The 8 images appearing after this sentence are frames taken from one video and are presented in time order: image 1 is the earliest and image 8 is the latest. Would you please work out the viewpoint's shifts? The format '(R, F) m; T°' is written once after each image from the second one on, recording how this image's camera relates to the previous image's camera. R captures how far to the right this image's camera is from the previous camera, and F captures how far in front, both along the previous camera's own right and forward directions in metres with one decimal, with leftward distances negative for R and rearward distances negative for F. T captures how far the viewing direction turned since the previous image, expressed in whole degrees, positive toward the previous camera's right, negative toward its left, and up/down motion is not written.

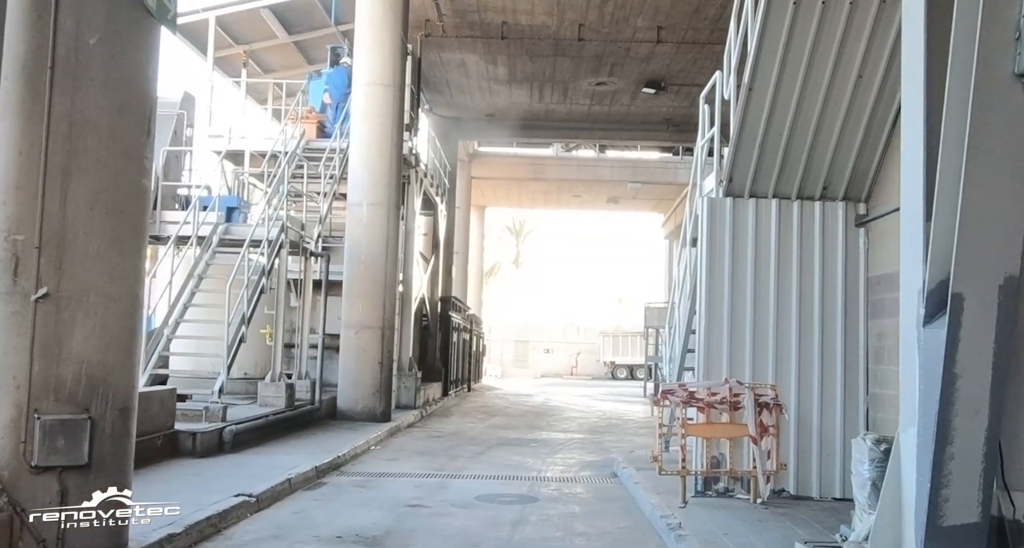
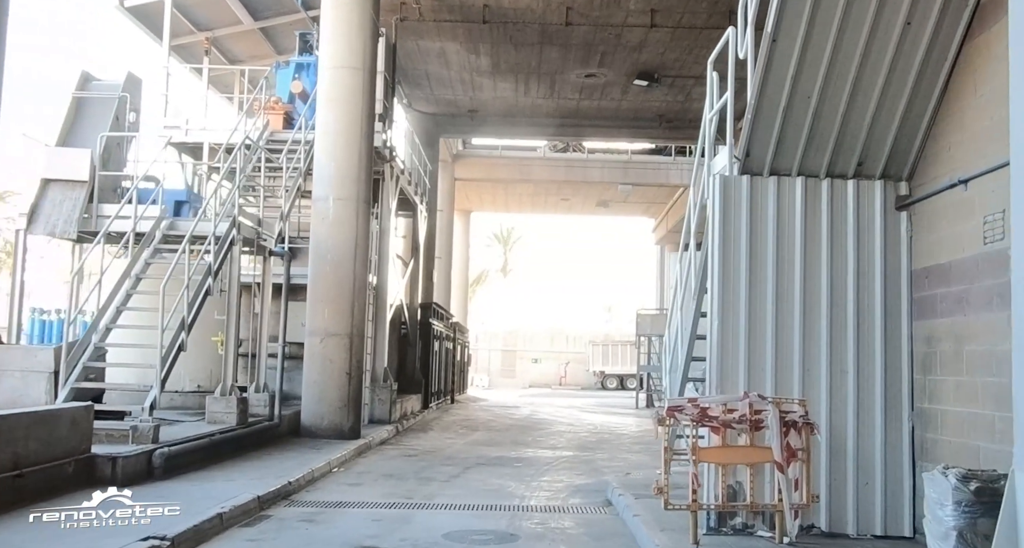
(+0.1, +1.2) m; +1°
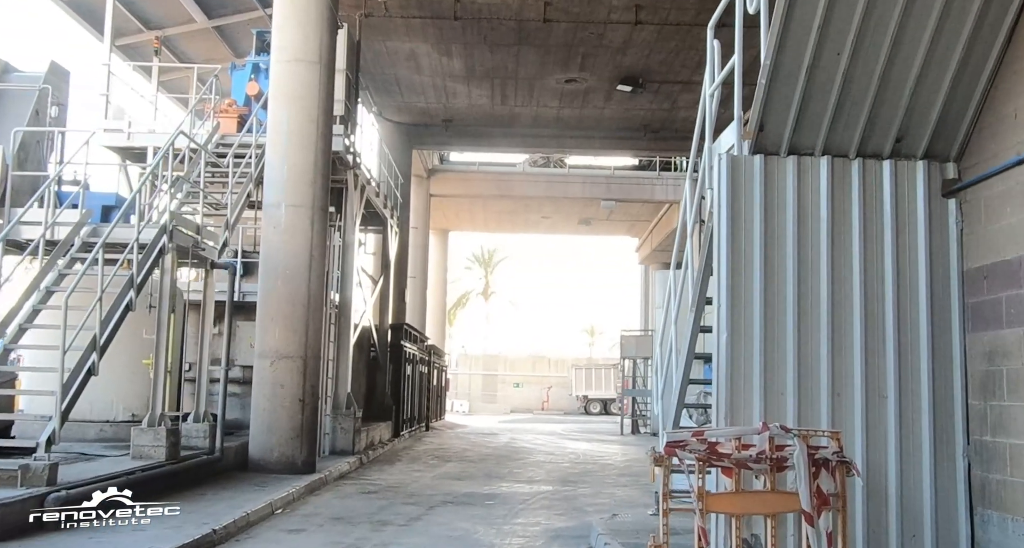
(+0.1, +1.2) m; +1°
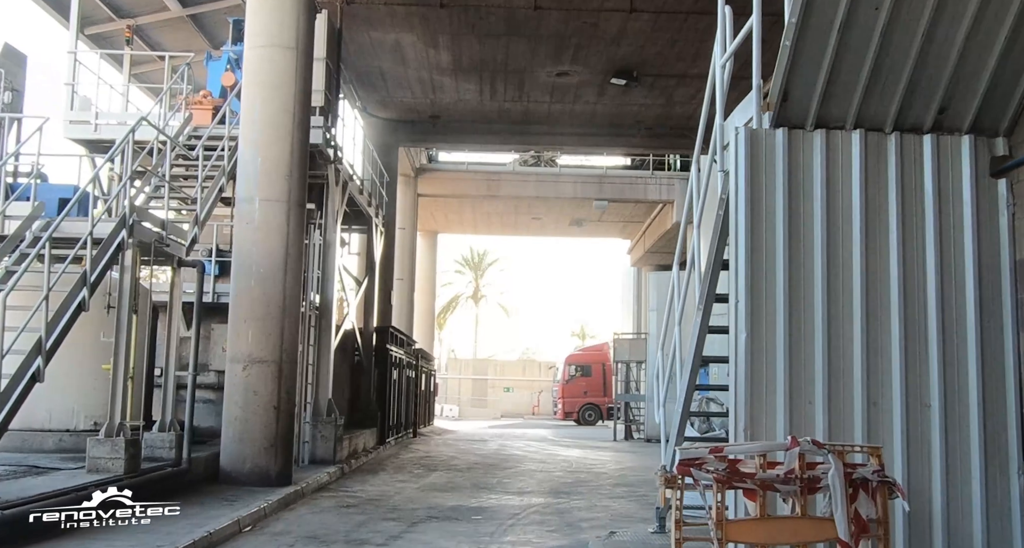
(0.0, +0.7) m; +1°
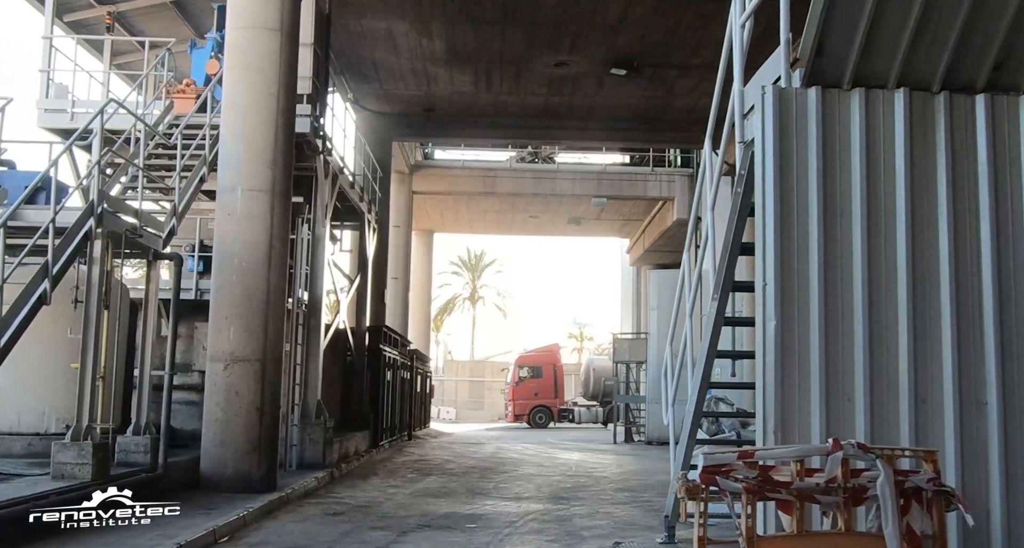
(0.0, +0.6) m; 0°
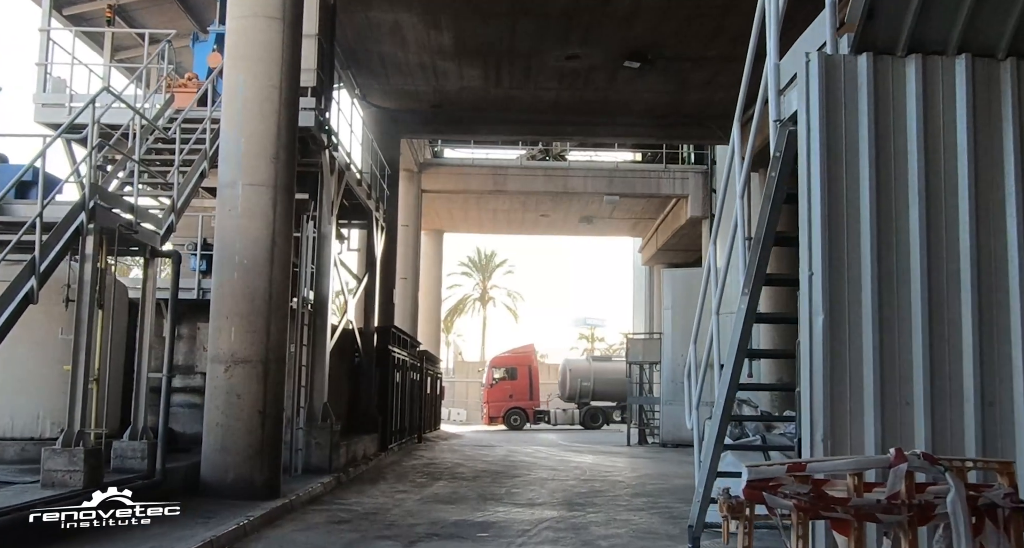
(0.0, +0.4) m; -1°
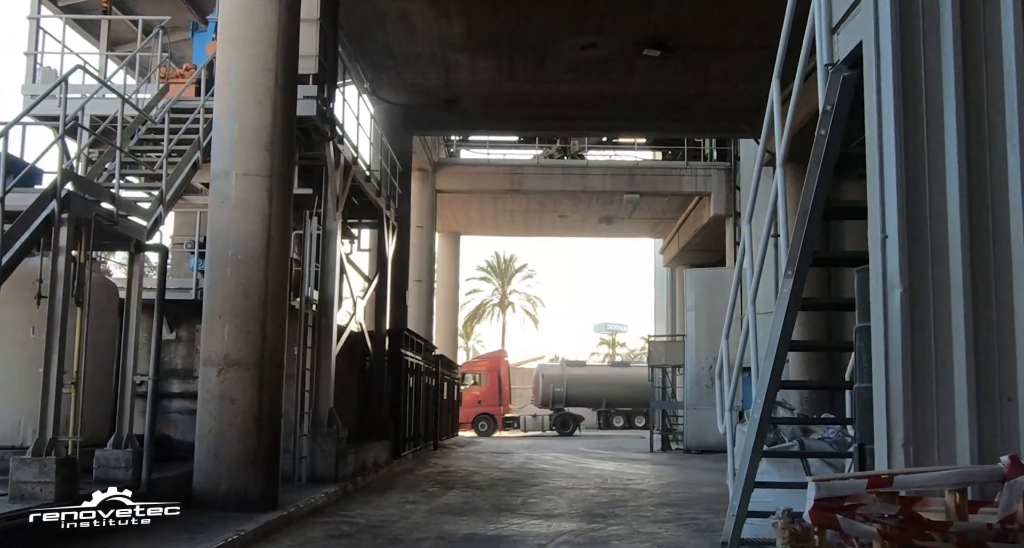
(+0.1, +0.7) m; -1°
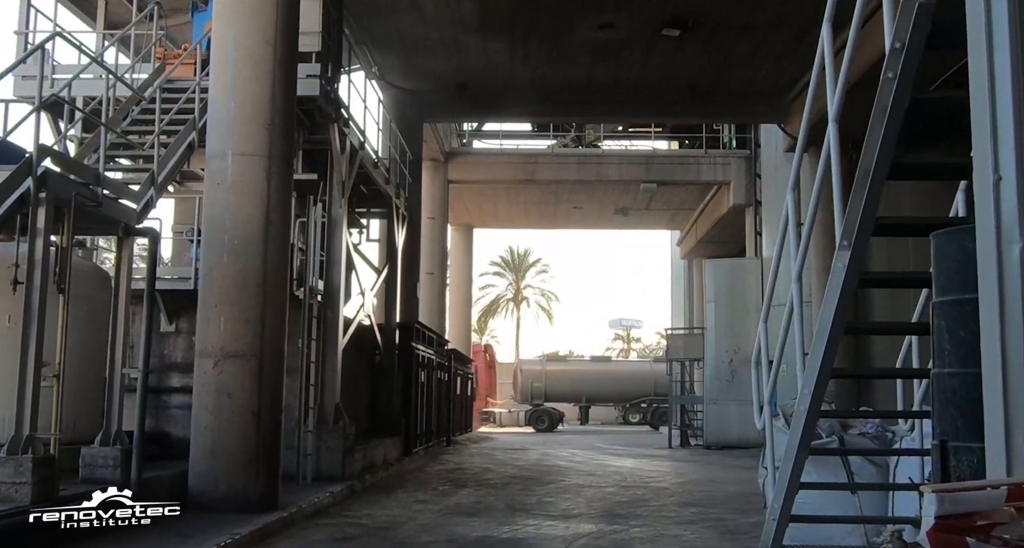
(0.0, +0.6) m; -1°
